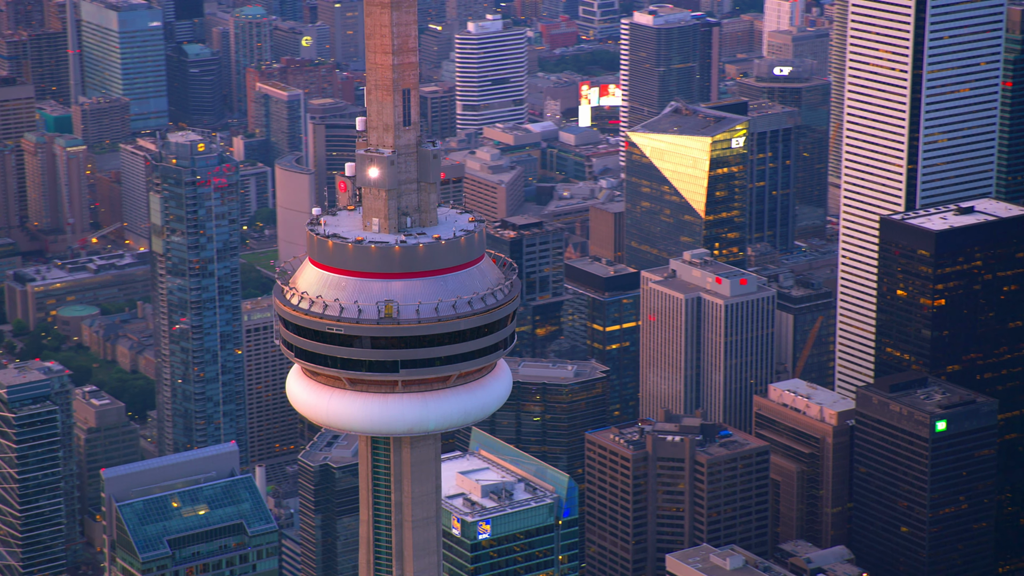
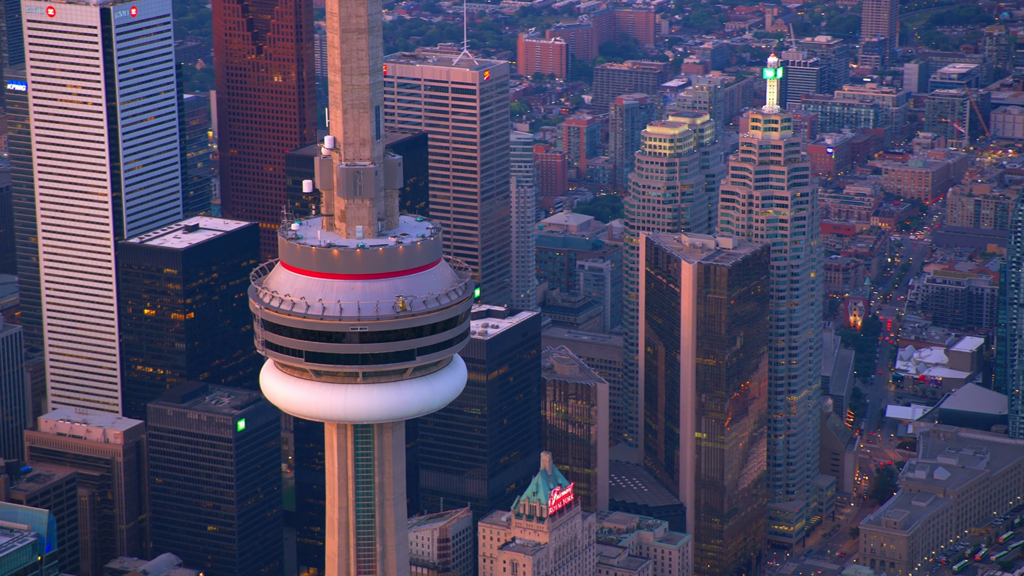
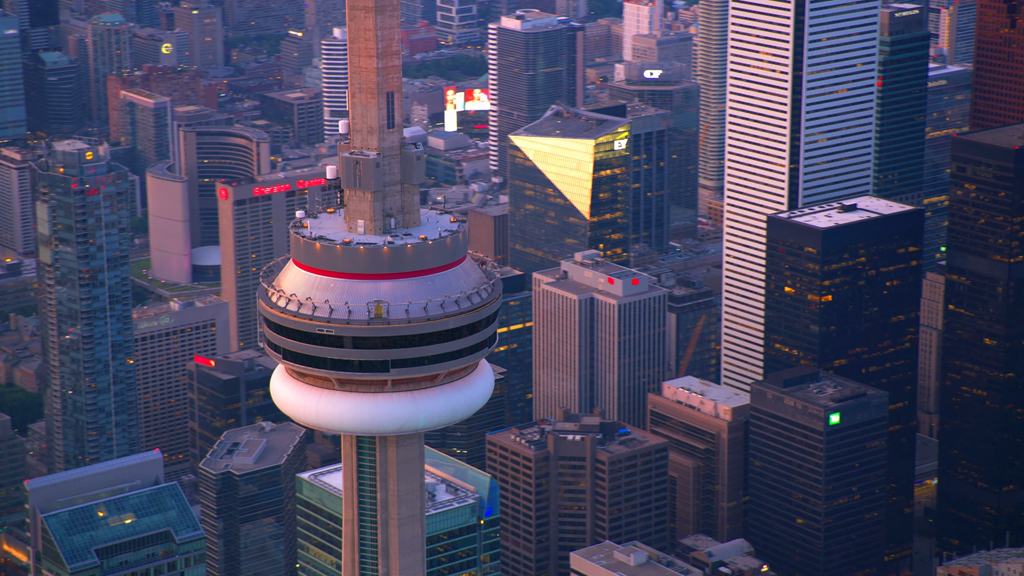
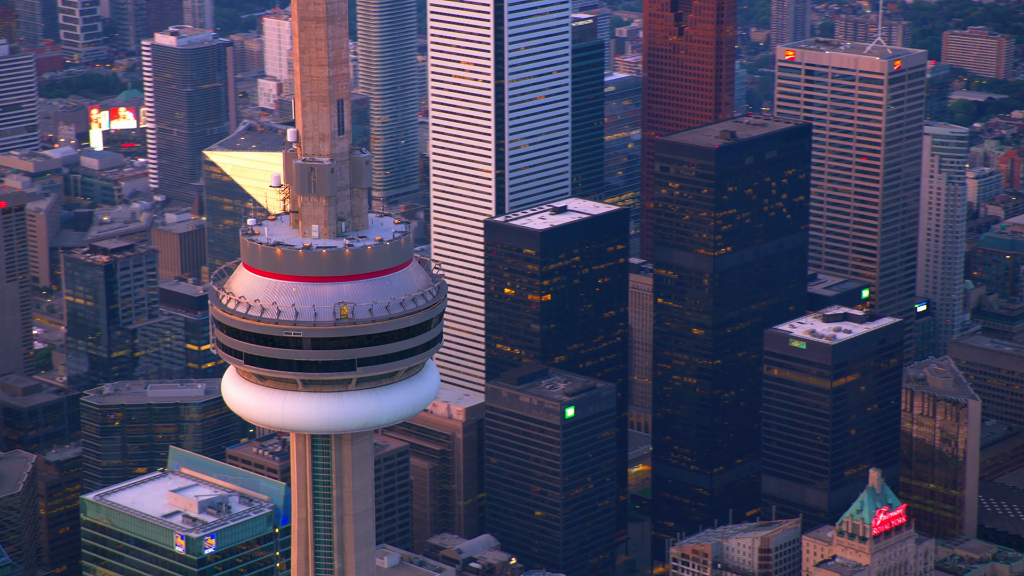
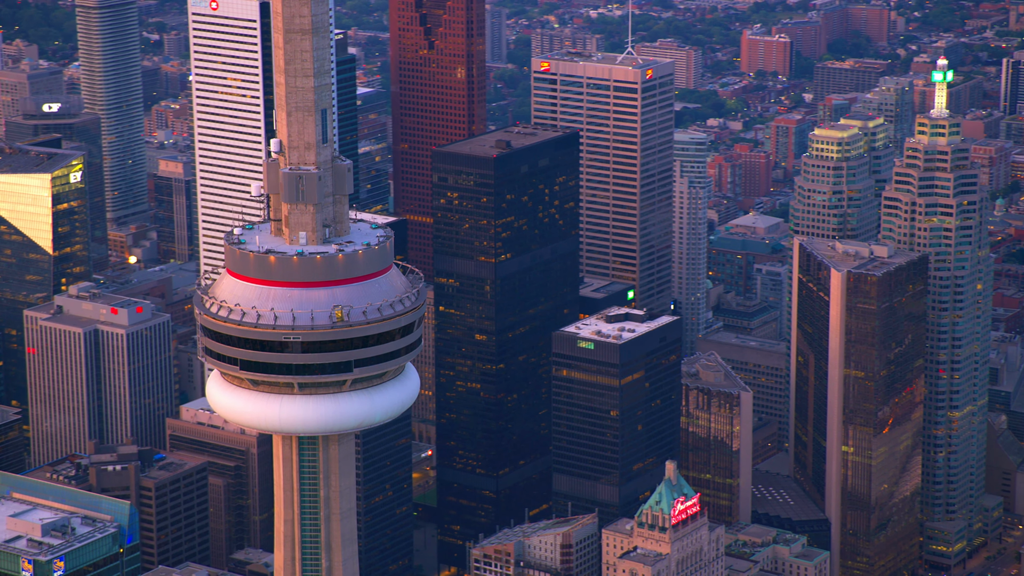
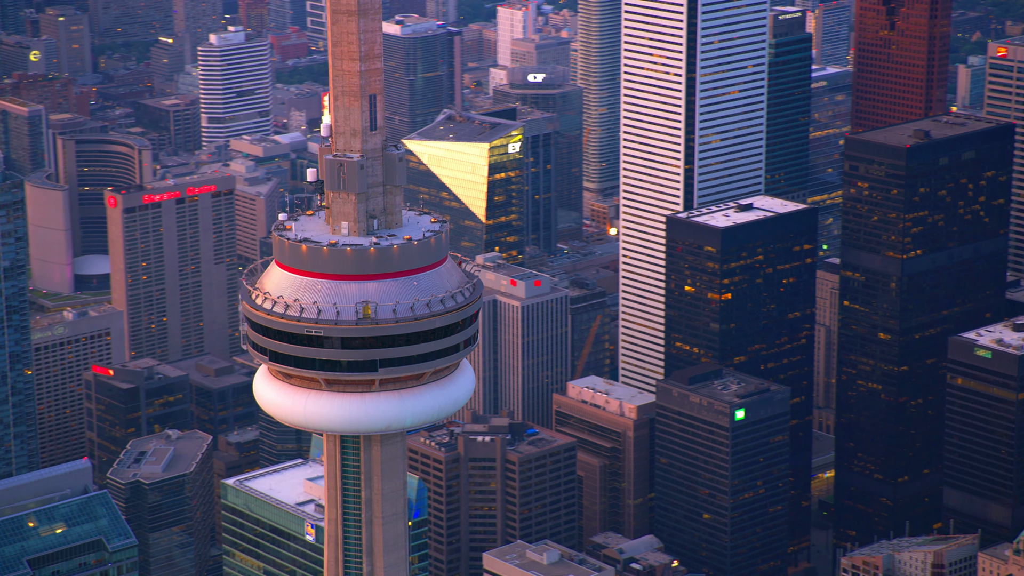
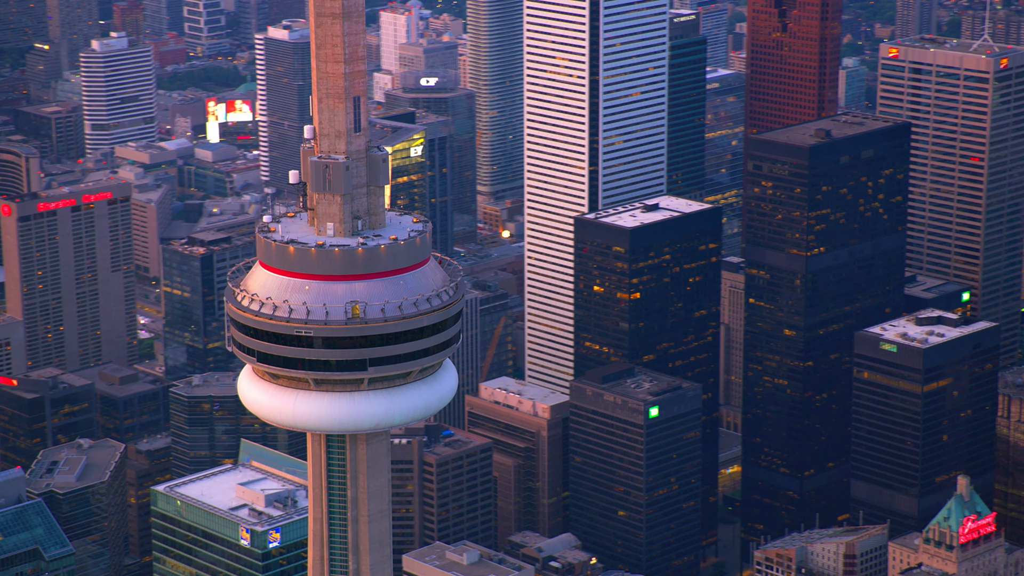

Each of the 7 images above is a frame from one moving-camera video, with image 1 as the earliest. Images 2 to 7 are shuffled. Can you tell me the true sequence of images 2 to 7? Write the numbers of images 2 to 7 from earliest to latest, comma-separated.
3, 6, 7, 4, 5, 2
